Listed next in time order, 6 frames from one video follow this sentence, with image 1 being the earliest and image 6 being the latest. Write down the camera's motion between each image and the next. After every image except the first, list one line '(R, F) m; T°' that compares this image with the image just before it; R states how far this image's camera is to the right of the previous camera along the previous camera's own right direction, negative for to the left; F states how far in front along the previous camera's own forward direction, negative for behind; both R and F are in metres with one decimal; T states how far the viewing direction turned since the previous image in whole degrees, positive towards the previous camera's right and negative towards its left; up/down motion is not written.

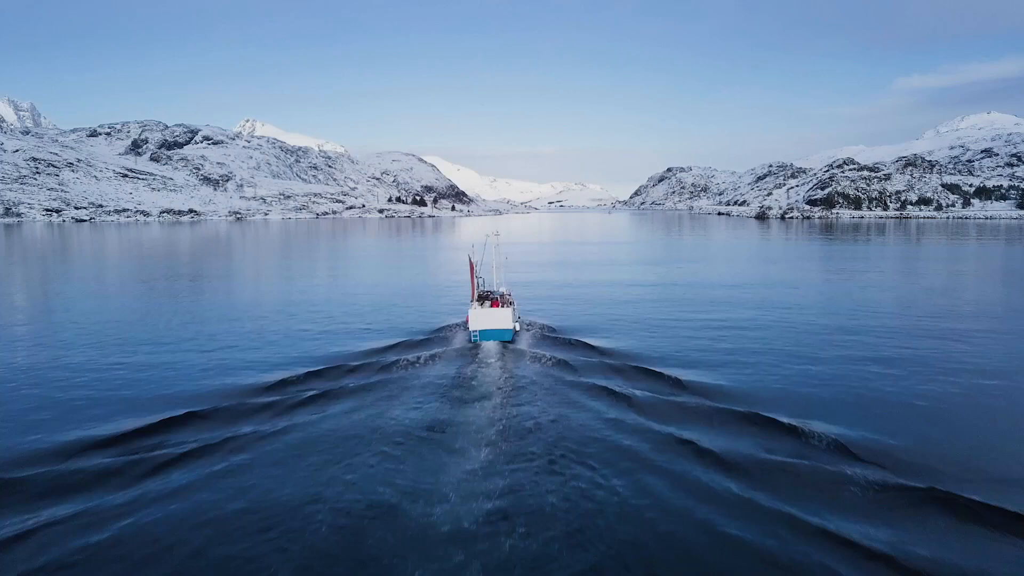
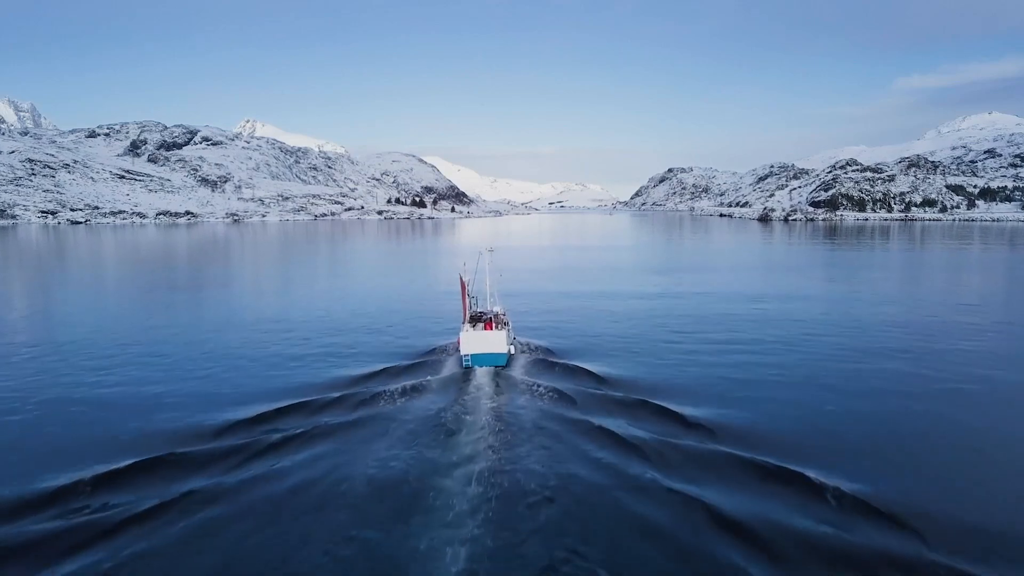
(+0.1, +1.2) m; 0°
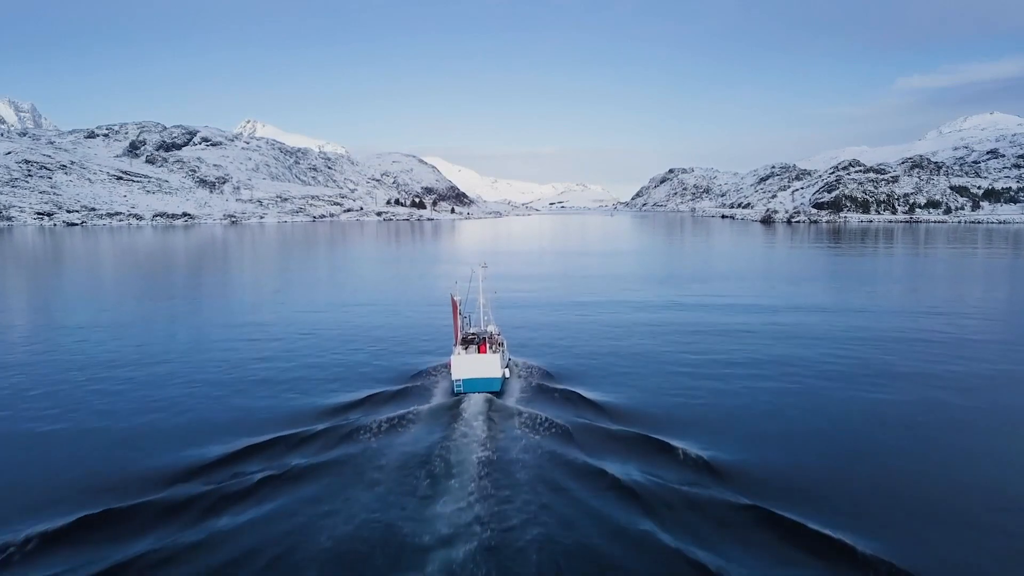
(+0.1, +1.2) m; 0°
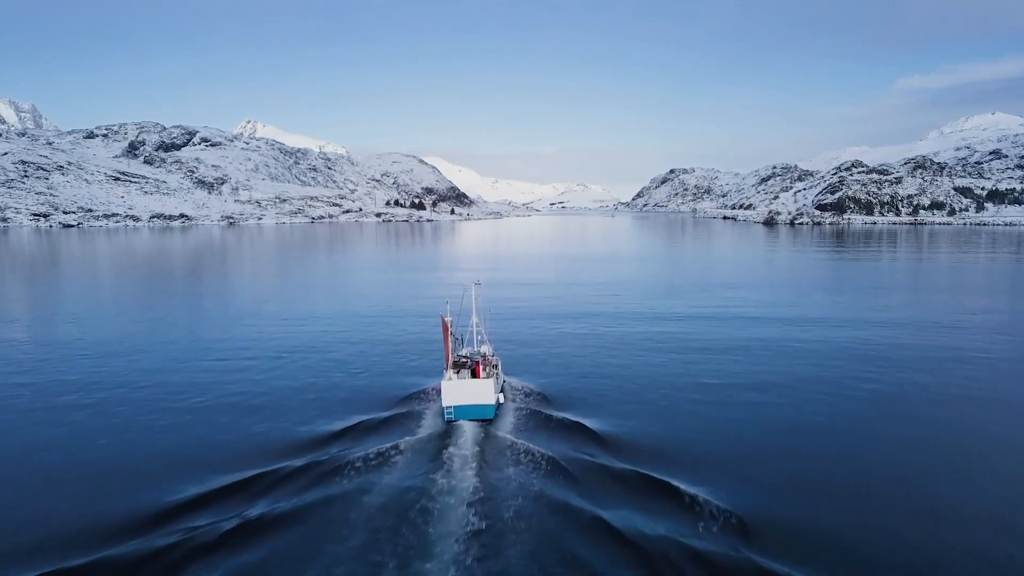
(+0.1, +1.1) m; 0°
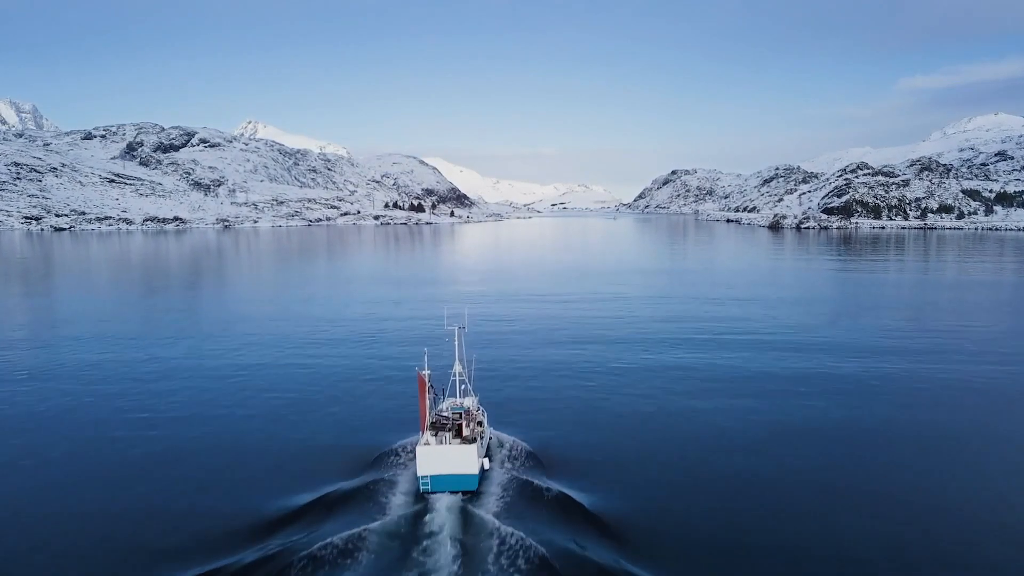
(+0.2, +2.2) m; 0°
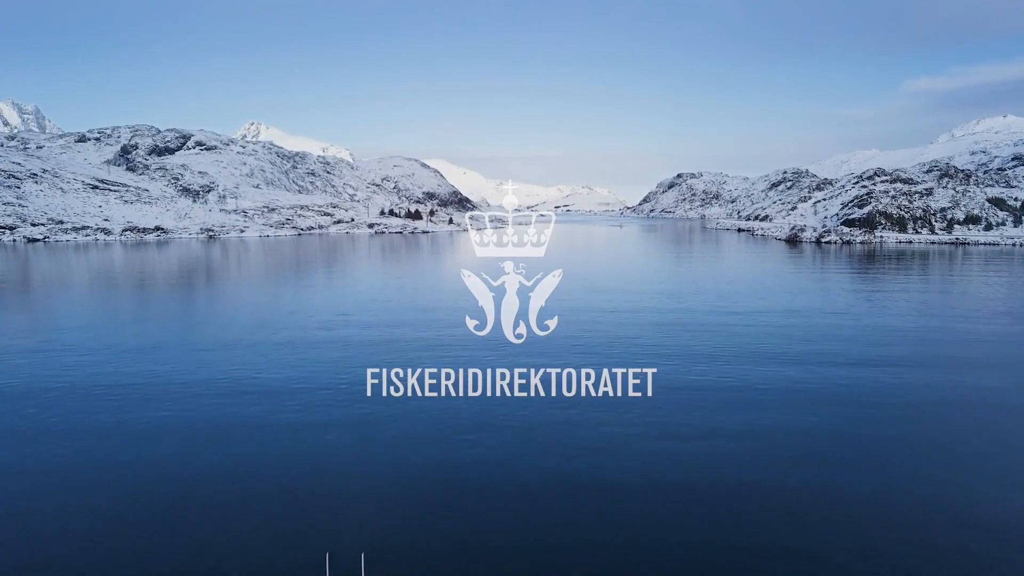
(+0.7, +6.5) m; 0°
